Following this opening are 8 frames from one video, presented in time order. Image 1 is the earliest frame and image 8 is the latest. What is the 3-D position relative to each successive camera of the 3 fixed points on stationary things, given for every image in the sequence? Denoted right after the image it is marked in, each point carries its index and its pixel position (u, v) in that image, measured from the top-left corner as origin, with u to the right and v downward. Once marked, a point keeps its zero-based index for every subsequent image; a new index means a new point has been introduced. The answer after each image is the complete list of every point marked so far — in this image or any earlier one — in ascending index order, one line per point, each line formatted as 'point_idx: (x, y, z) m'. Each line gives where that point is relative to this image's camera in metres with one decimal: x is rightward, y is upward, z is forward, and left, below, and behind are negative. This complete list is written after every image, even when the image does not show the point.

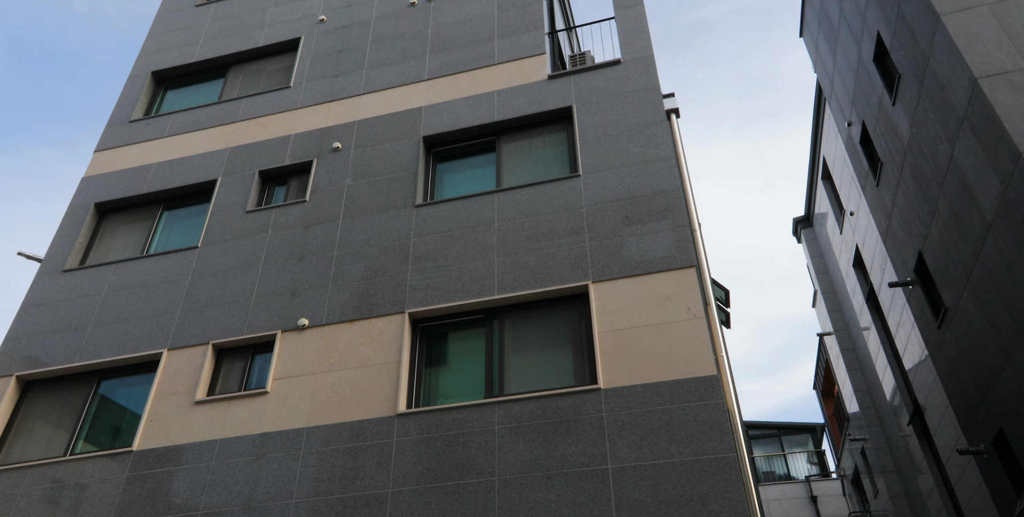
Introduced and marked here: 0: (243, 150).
0: (-5.3, +2.1, +13.7) m
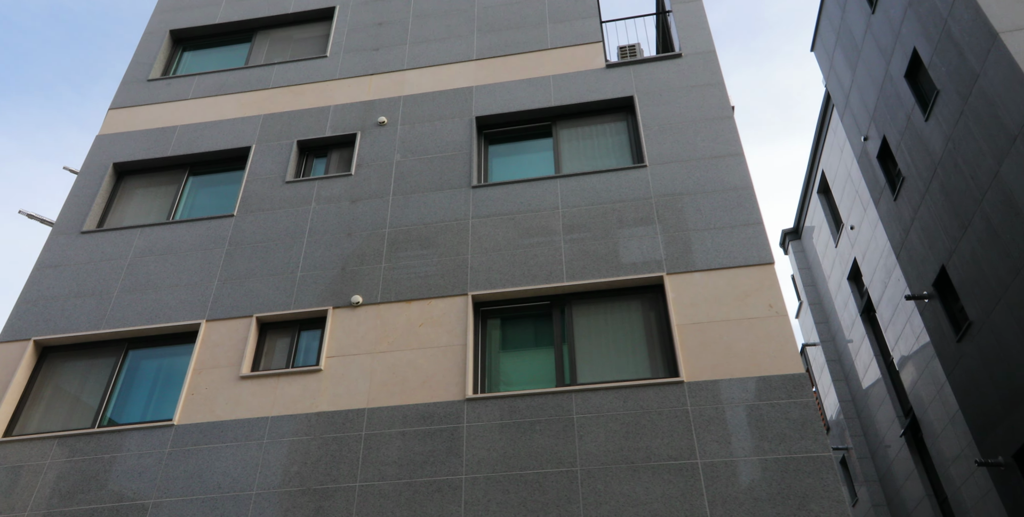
0: (-4.4, +2.6, +13.0) m
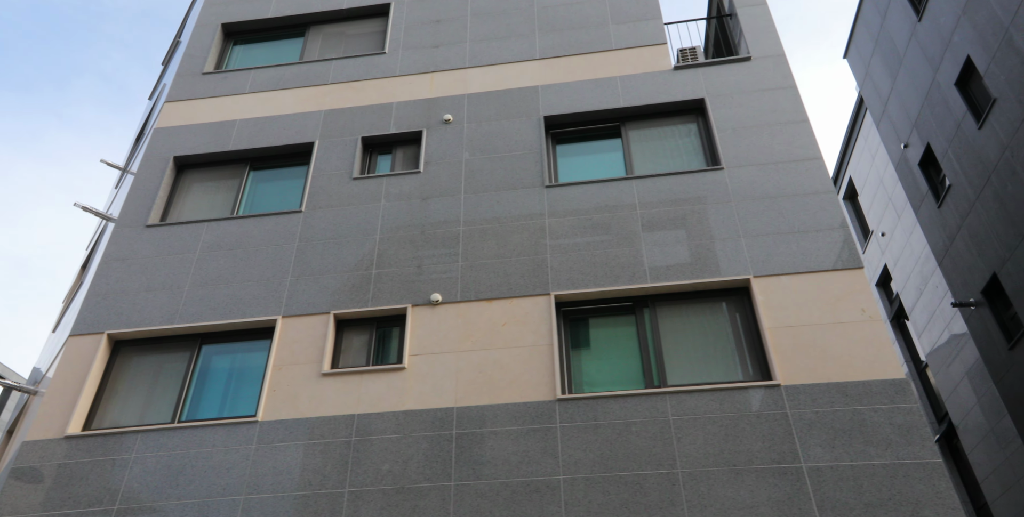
0: (-3.2, +2.7, +13.0) m
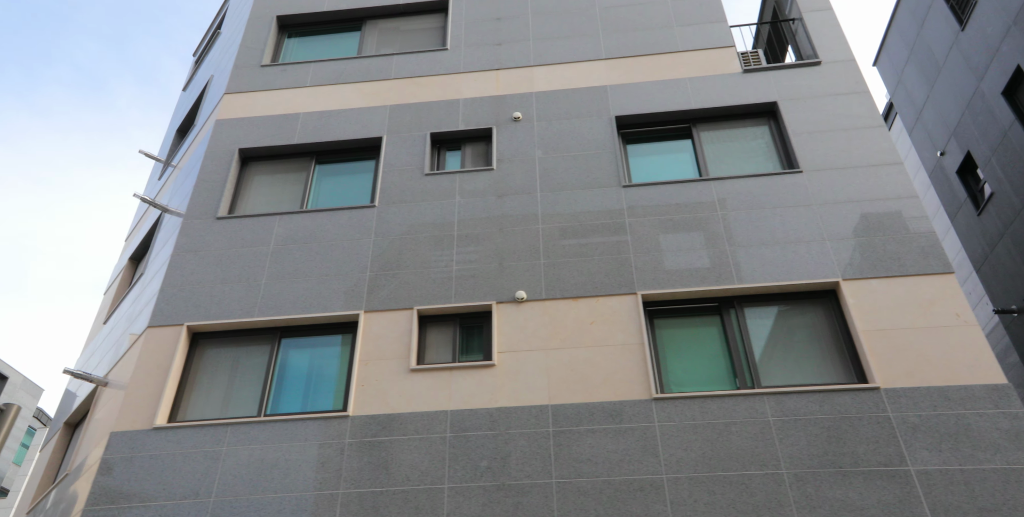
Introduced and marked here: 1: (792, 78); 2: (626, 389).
0: (-2.0, +2.8, +12.9) m
1: (+4.9, +3.2, +12.2) m
2: (+1.5, -1.7, +9.0) m
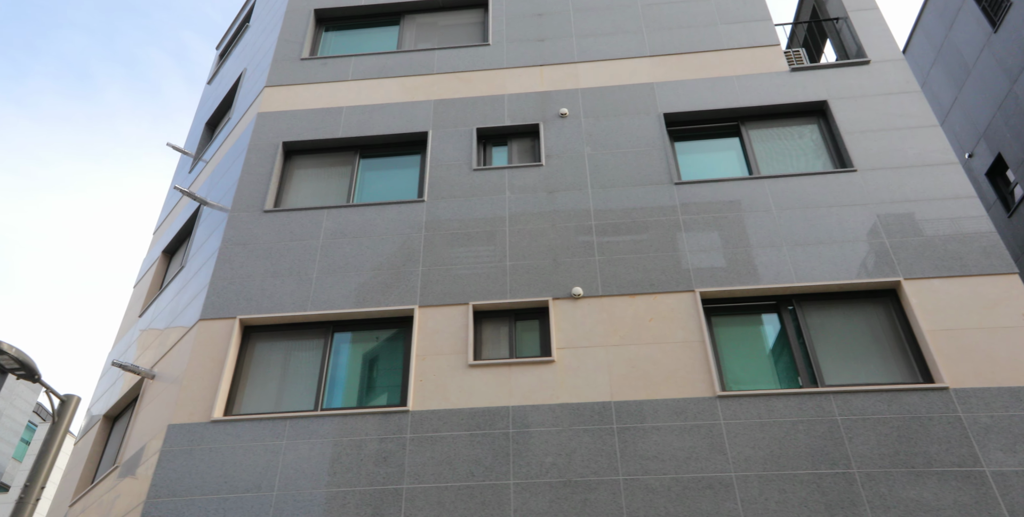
0: (-1.2, +2.9, +12.9) m
1: (+5.7, +3.2, +12.2) m
2: (+2.3, -1.6, +8.9) m
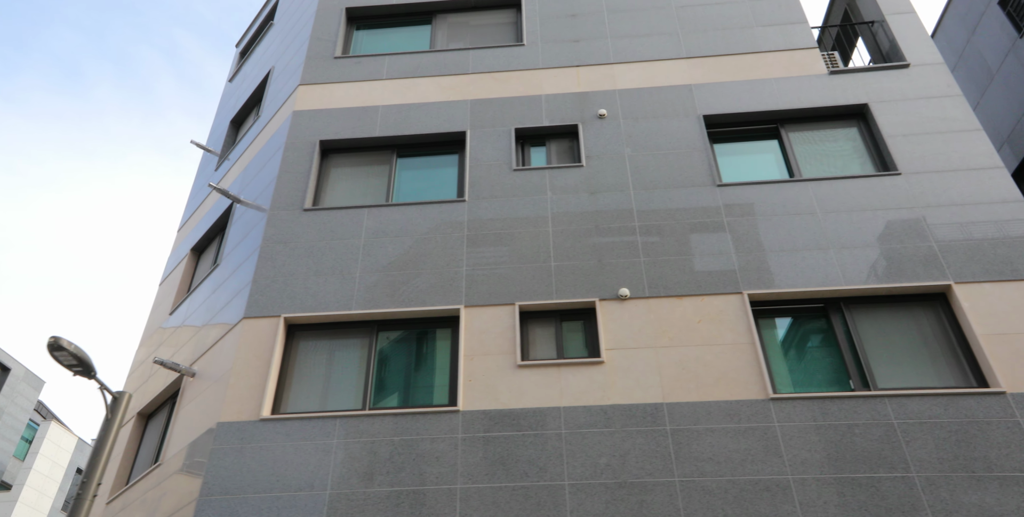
0: (-0.5, +2.8, +12.8) m
1: (+6.4, +3.1, +12.2) m
2: (+2.9, -1.7, +8.9) m
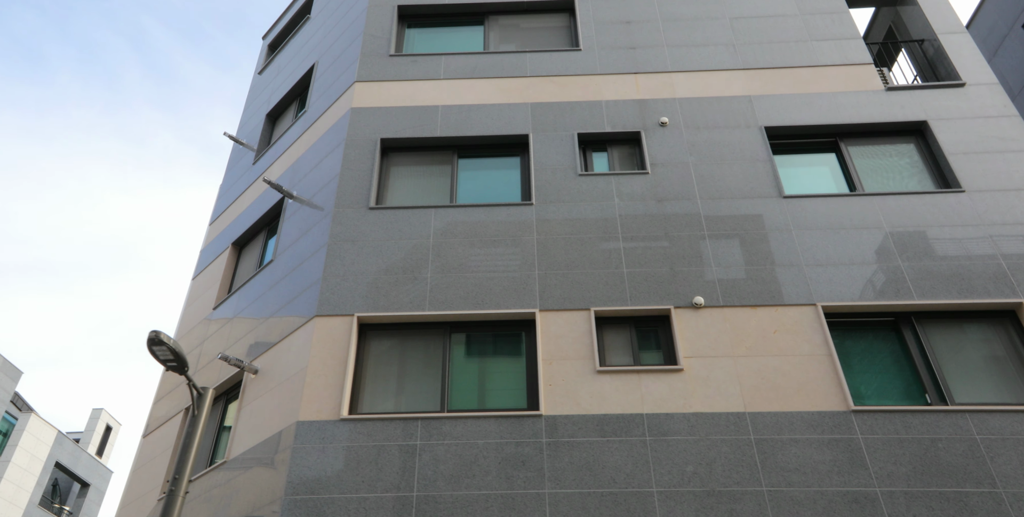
0: (+0.6, +2.8, +12.9) m
1: (+7.6, +2.8, +12.4) m
2: (+4.0, -1.8, +9.0) m
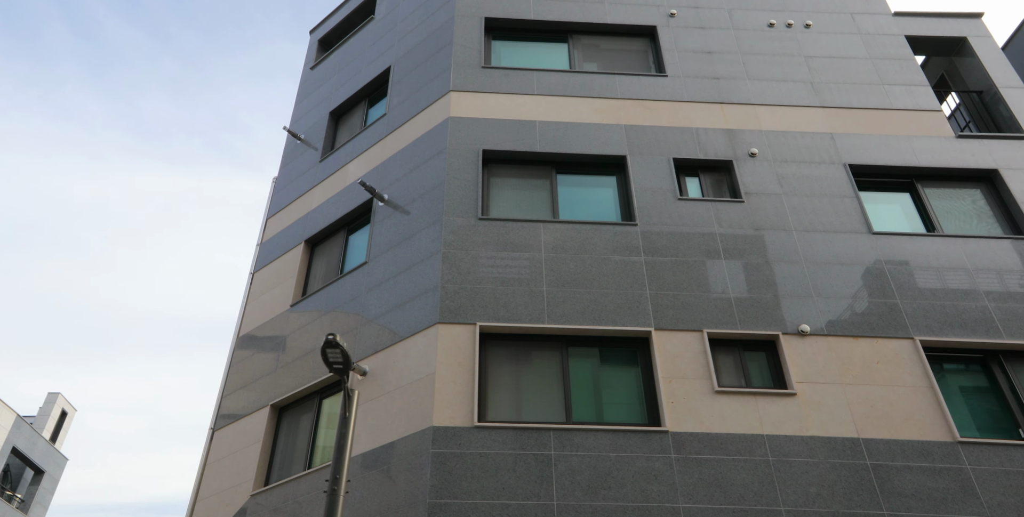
0: (+2.4, +2.4, +13.3) m
1: (+9.4, +2.1, +13.2) m
2: (+5.7, -2.4, +9.6) m
